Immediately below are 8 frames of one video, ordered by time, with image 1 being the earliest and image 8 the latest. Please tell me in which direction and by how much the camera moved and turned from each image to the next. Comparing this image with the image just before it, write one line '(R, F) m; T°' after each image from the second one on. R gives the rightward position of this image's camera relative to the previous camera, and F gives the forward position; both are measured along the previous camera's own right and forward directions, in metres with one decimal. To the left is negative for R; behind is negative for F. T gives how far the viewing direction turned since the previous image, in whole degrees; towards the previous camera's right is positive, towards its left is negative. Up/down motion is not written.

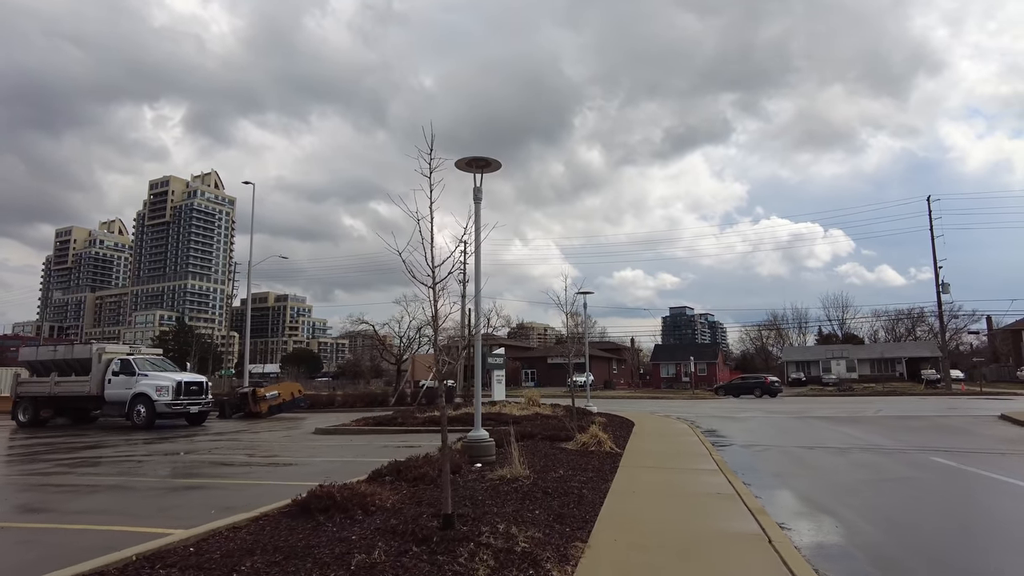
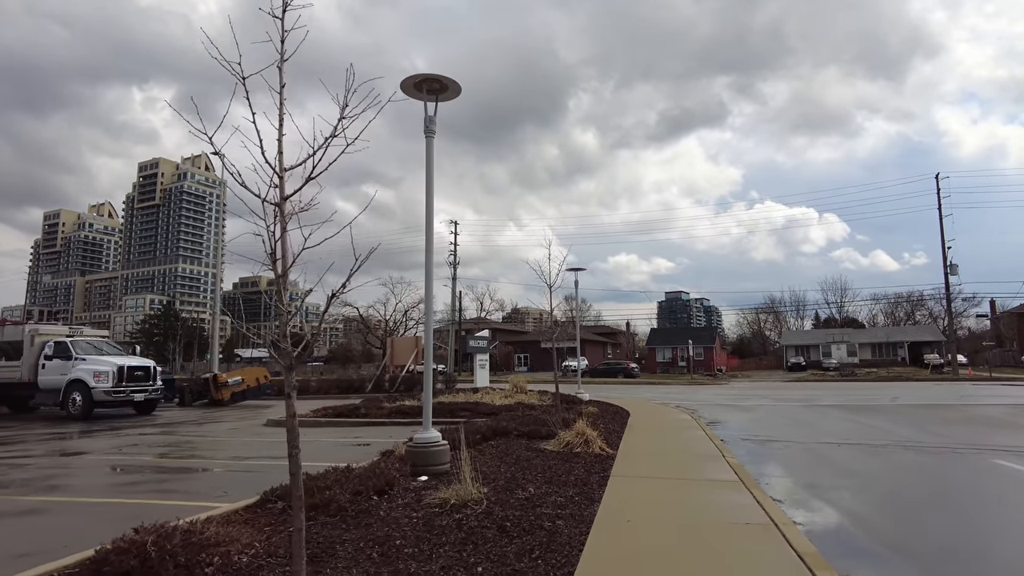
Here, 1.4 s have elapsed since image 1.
(+0.4, +2.0) m; 0°
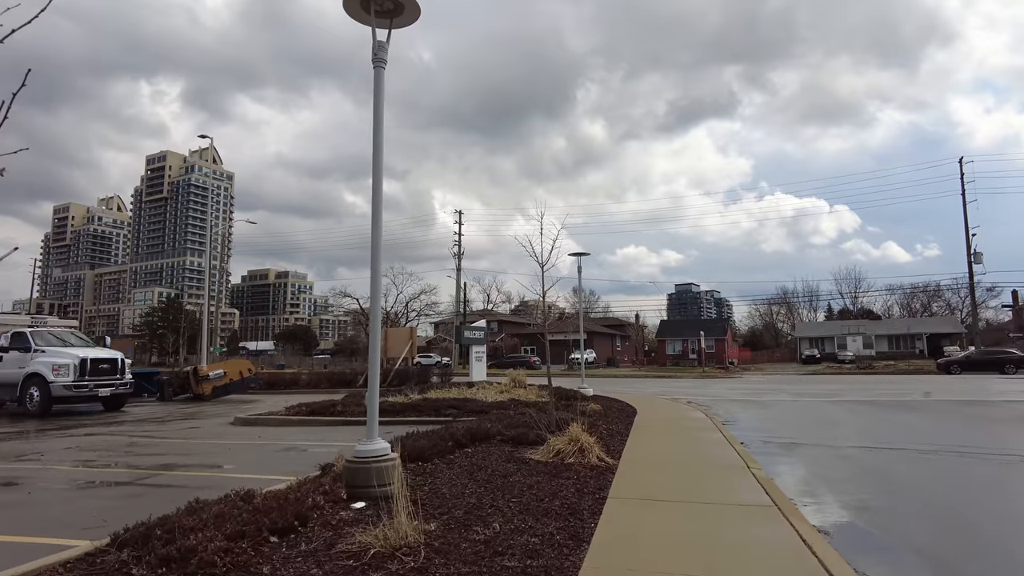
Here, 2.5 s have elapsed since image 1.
(+0.3, +1.5) m; -1°
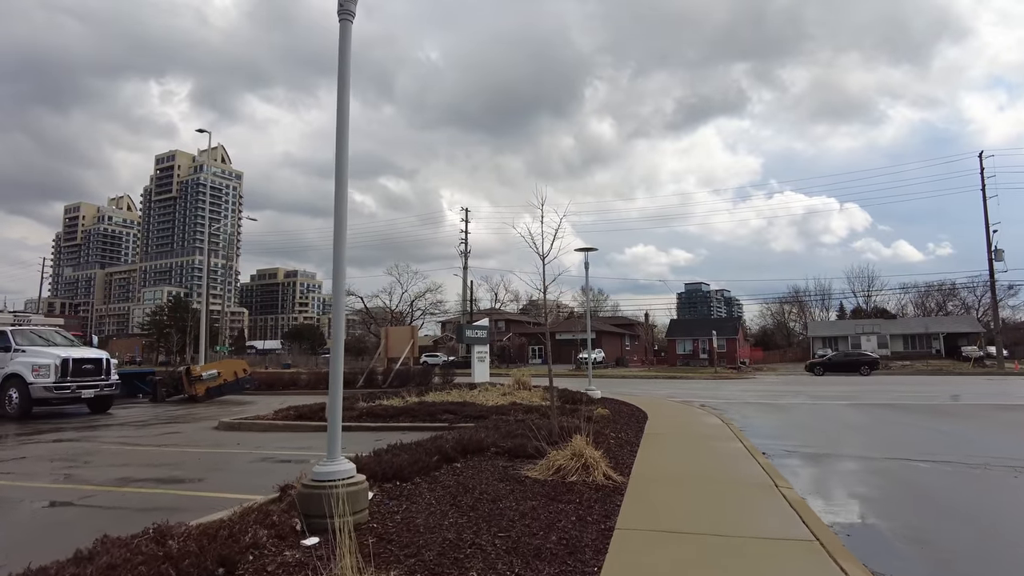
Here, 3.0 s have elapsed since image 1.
(+0.1, +0.8) m; -1°
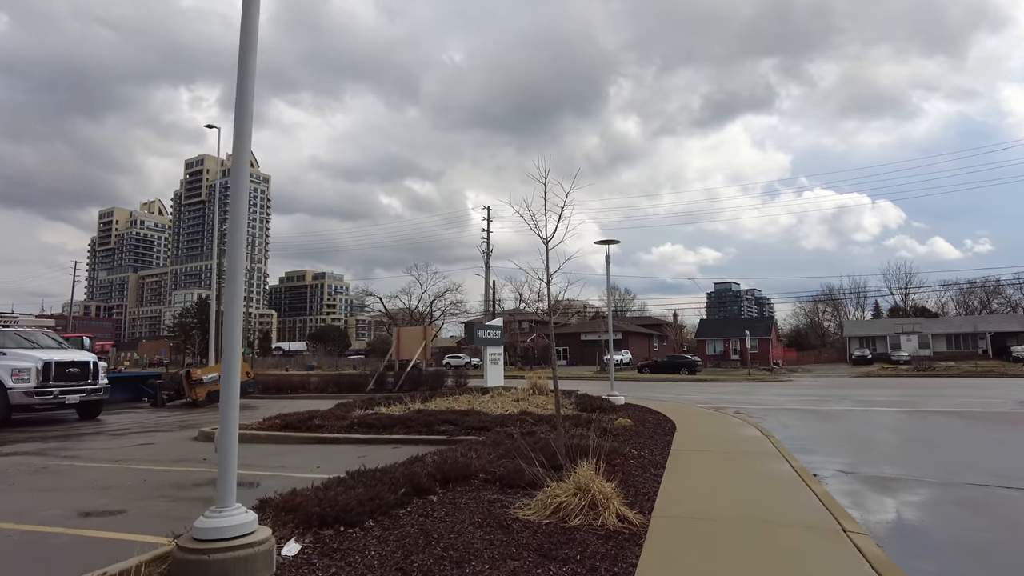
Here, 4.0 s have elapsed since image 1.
(+0.3, +1.3) m; -2°
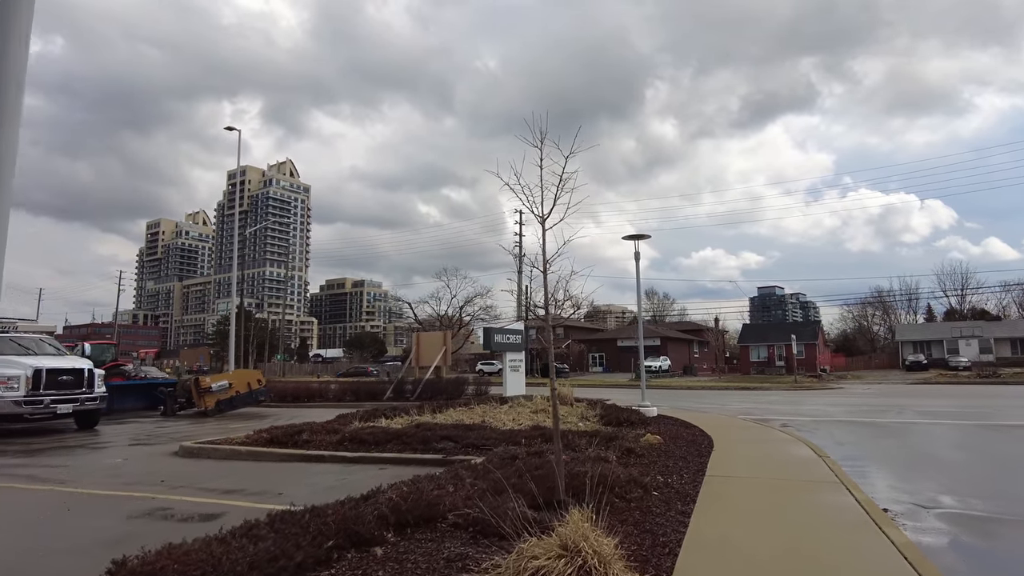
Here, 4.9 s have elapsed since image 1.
(+0.4, +1.3) m; -3°
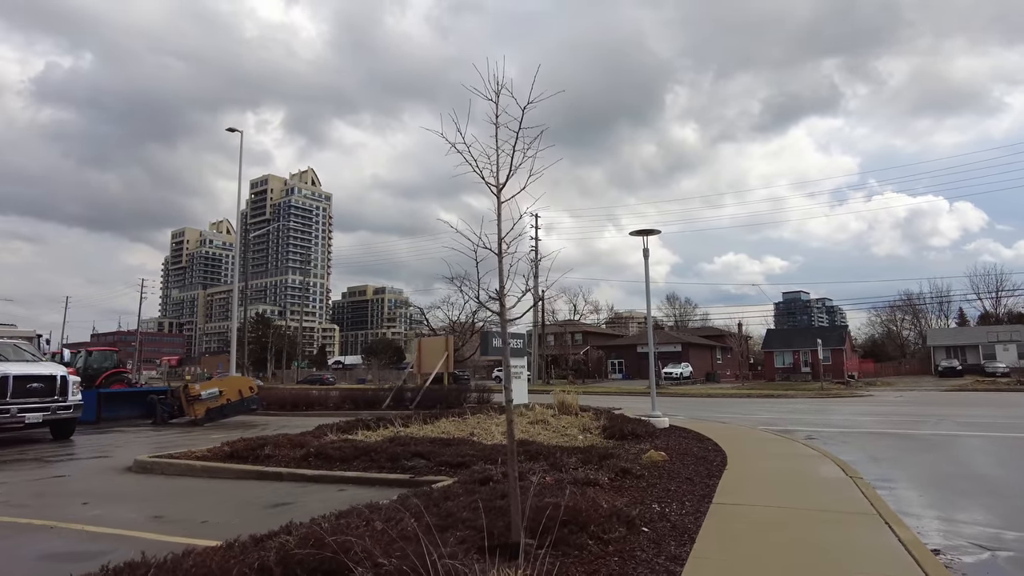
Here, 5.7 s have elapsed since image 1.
(+0.5, +1.1) m; -2°
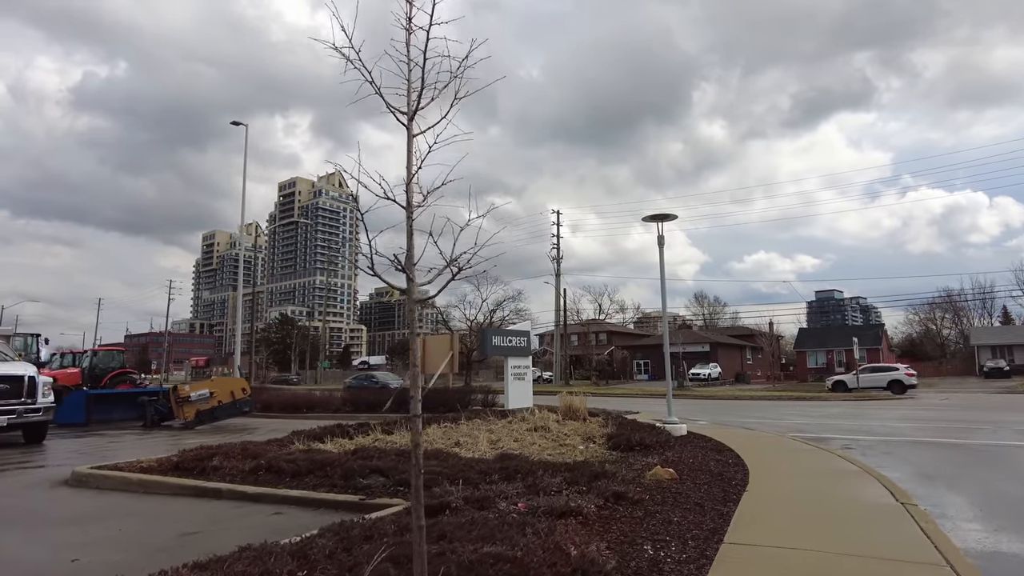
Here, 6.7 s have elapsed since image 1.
(+0.5, +1.3) m; -2°
